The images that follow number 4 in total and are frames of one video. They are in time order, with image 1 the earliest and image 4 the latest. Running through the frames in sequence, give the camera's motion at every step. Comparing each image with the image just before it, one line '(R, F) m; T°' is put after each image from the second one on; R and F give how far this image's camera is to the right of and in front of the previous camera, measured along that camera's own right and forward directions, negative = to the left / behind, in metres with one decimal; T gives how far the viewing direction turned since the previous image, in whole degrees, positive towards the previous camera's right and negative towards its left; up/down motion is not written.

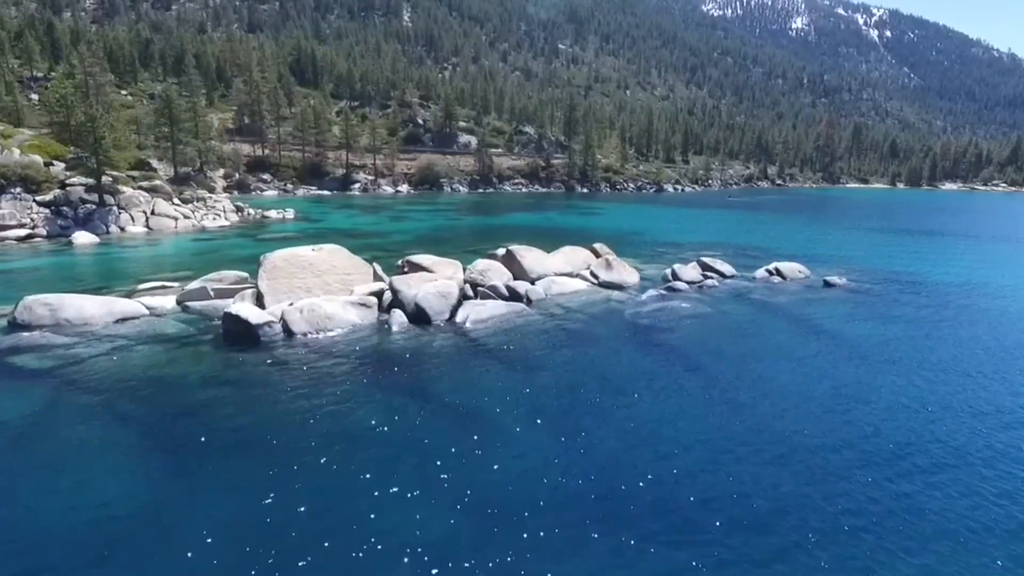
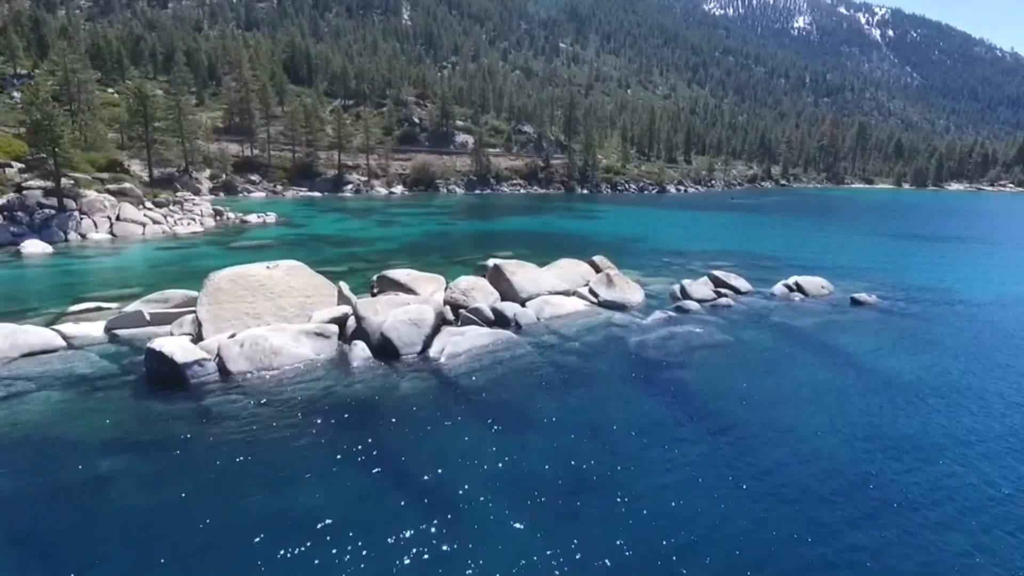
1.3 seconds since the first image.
(+0.5, +3.2) m; 0°
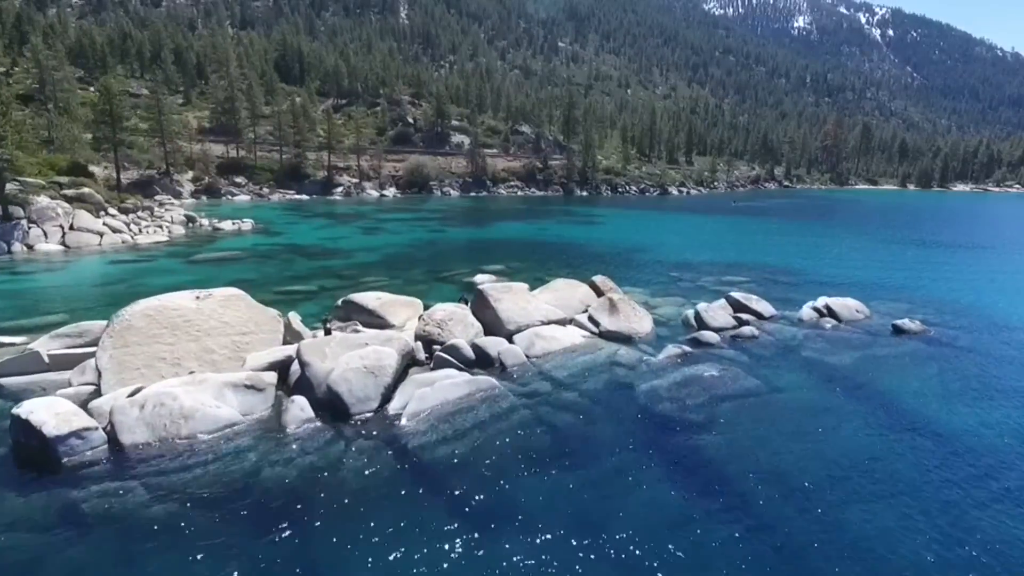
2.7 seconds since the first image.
(+0.4, +3.6) m; 0°
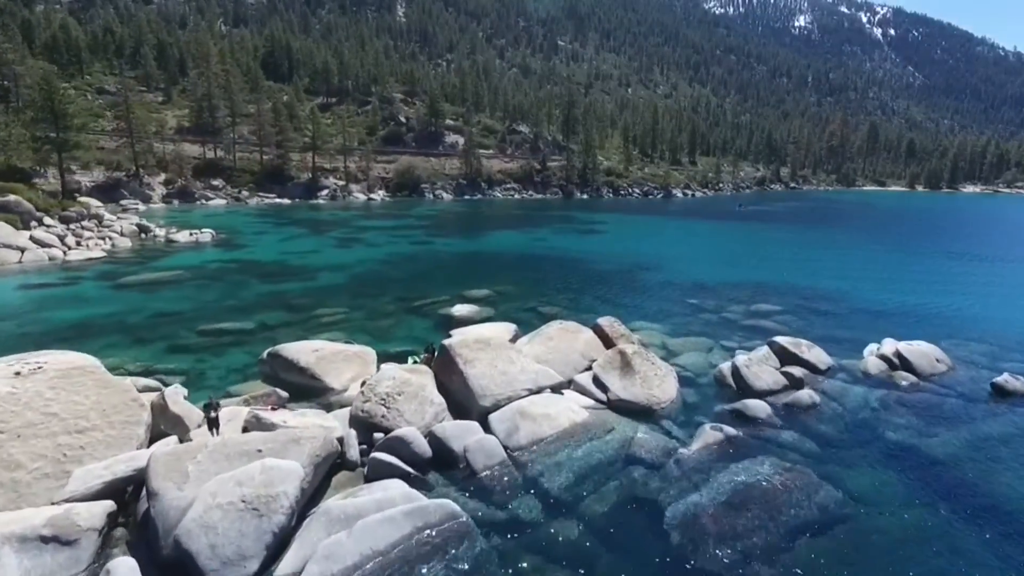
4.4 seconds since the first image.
(+0.5, +5.4) m; 0°
